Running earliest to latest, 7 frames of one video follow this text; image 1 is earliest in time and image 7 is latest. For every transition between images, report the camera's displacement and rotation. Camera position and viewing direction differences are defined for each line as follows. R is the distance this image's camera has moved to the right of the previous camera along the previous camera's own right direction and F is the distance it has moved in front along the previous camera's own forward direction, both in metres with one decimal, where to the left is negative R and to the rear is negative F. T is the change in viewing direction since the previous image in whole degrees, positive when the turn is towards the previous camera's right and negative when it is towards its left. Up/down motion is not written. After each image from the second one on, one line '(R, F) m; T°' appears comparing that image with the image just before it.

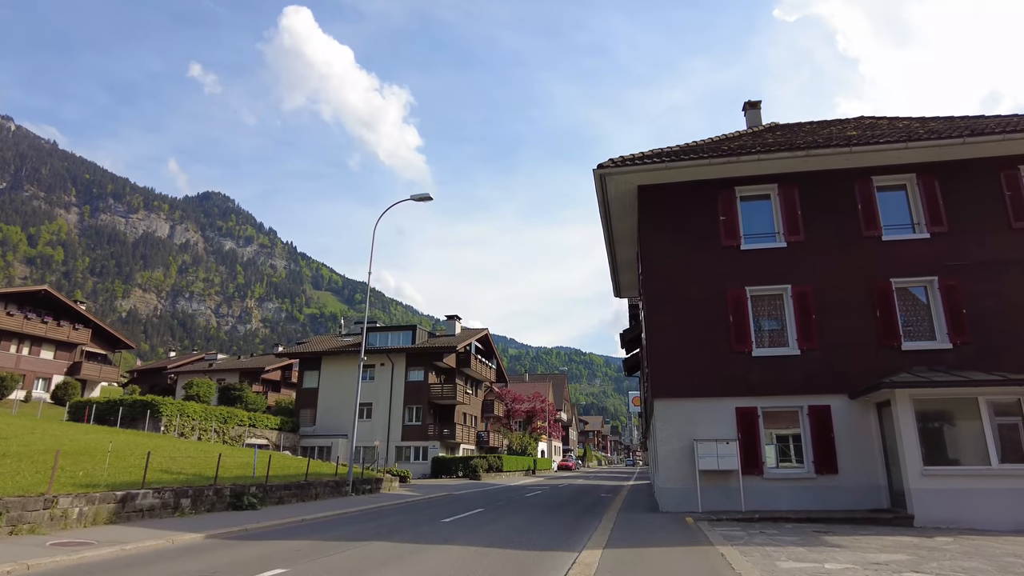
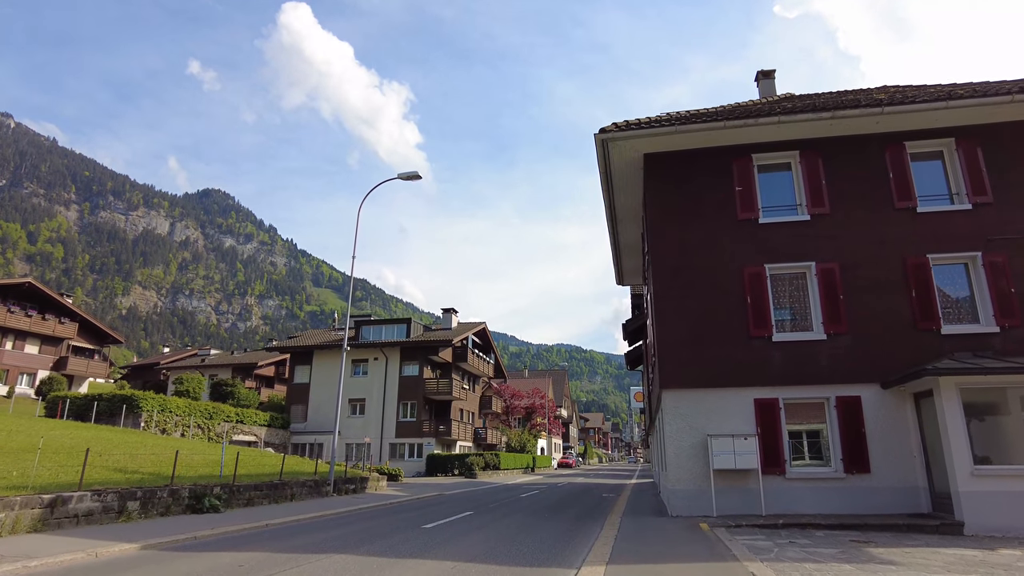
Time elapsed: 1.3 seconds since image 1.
(+0.2, +1.6) m; 0°
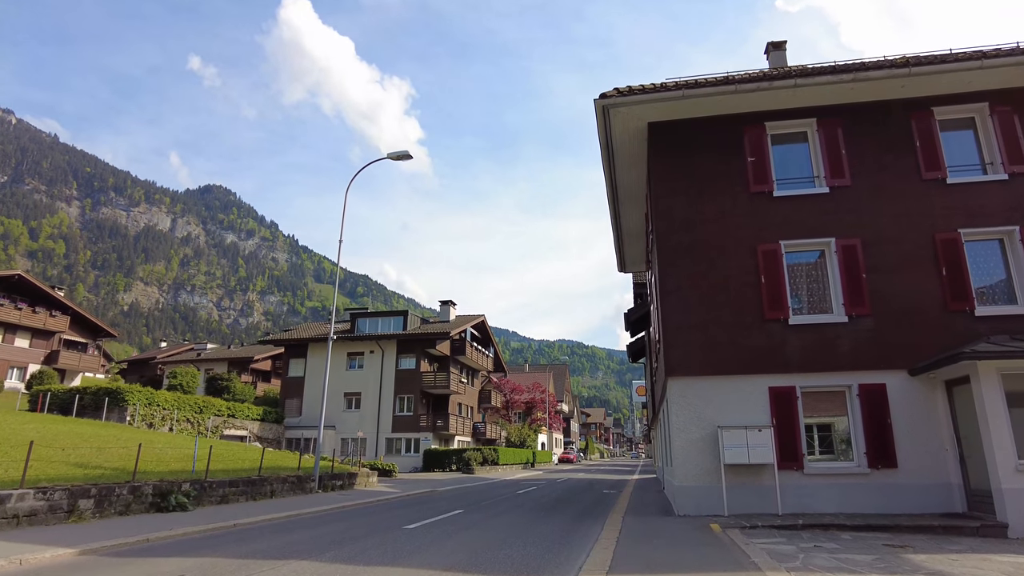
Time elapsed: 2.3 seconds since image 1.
(+0.2, +1.1) m; 0°
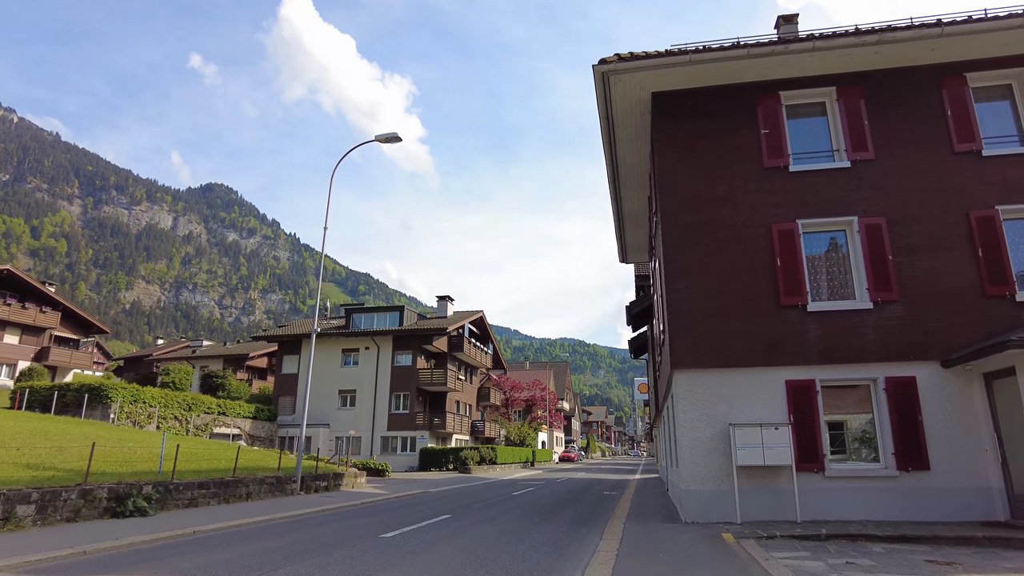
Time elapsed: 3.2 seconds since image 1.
(+0.2, +1.2) m; 0°
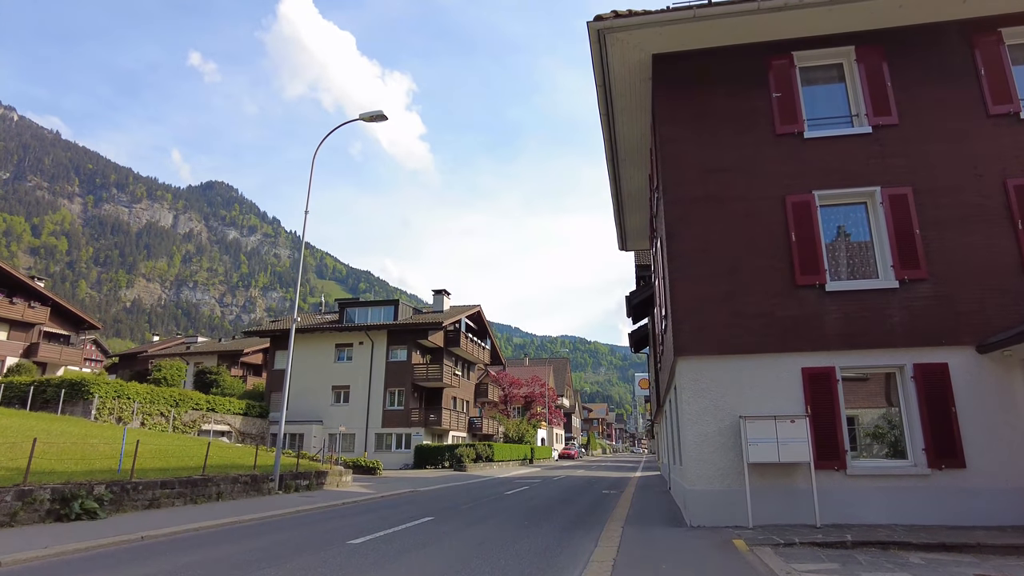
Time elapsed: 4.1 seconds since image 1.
(+0.3, +1.1) m; 0°
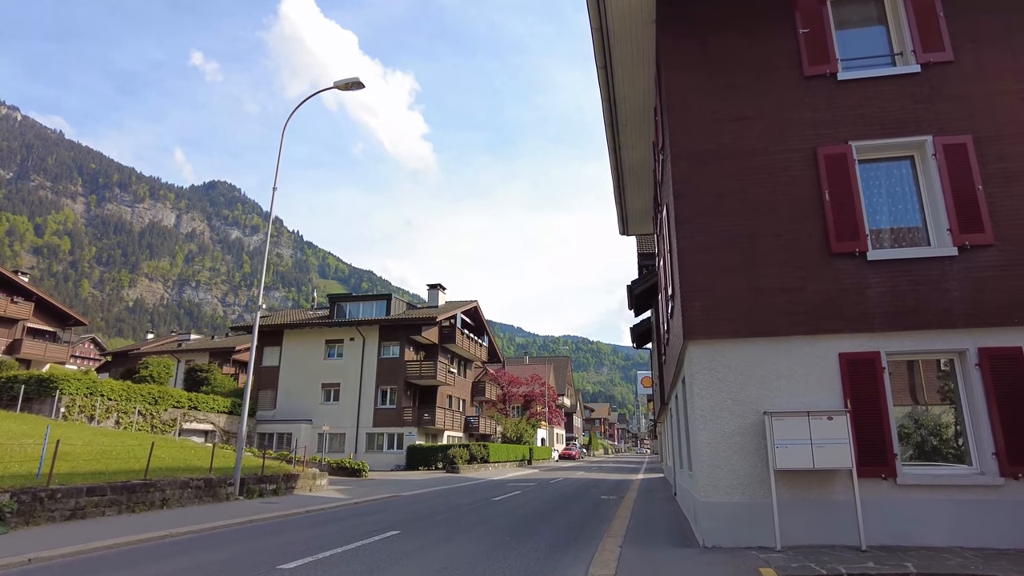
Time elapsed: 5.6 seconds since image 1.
(+0.4, +1.8) m; 0°
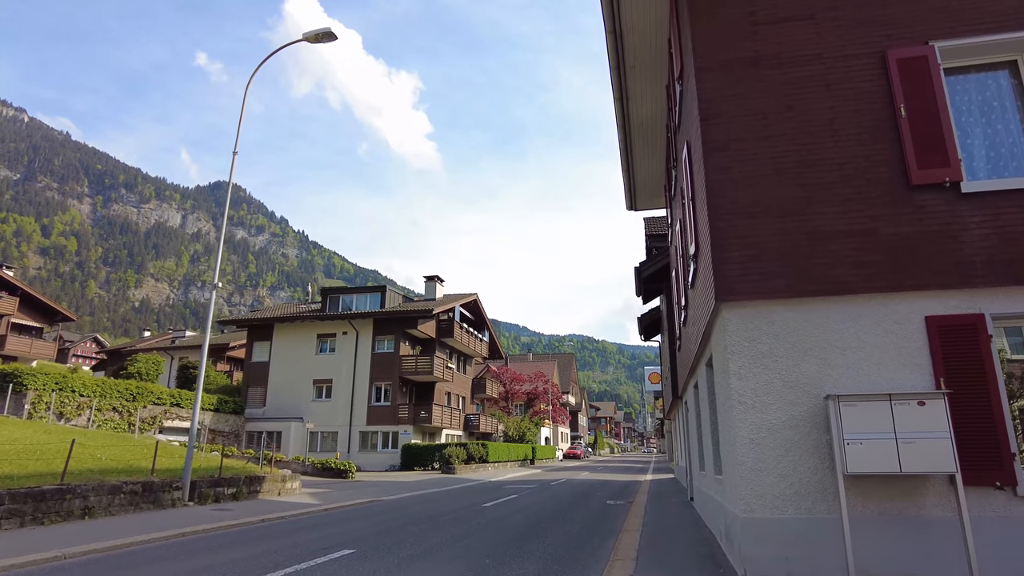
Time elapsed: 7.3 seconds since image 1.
(+0.3, +2.1) m; -1°
